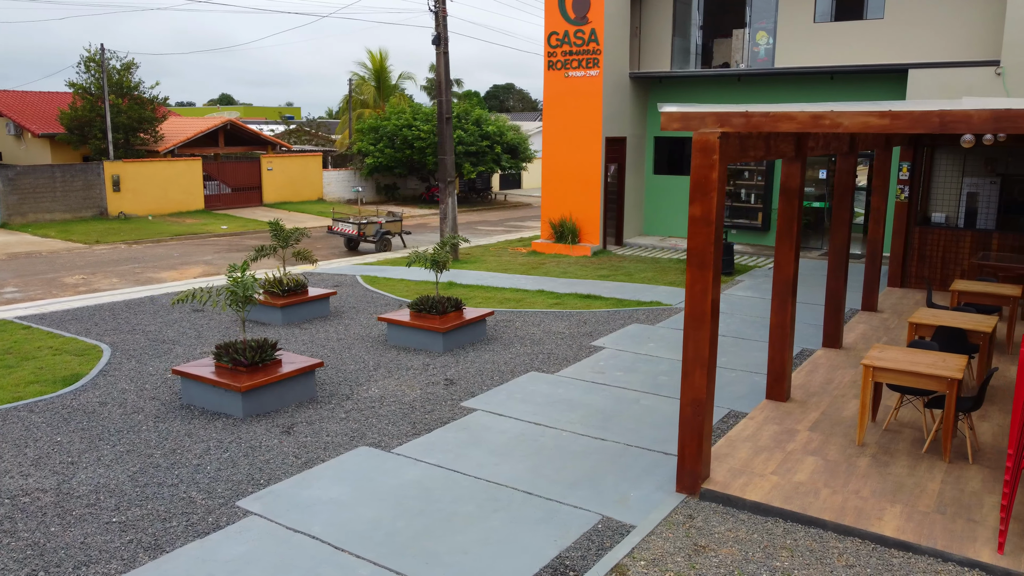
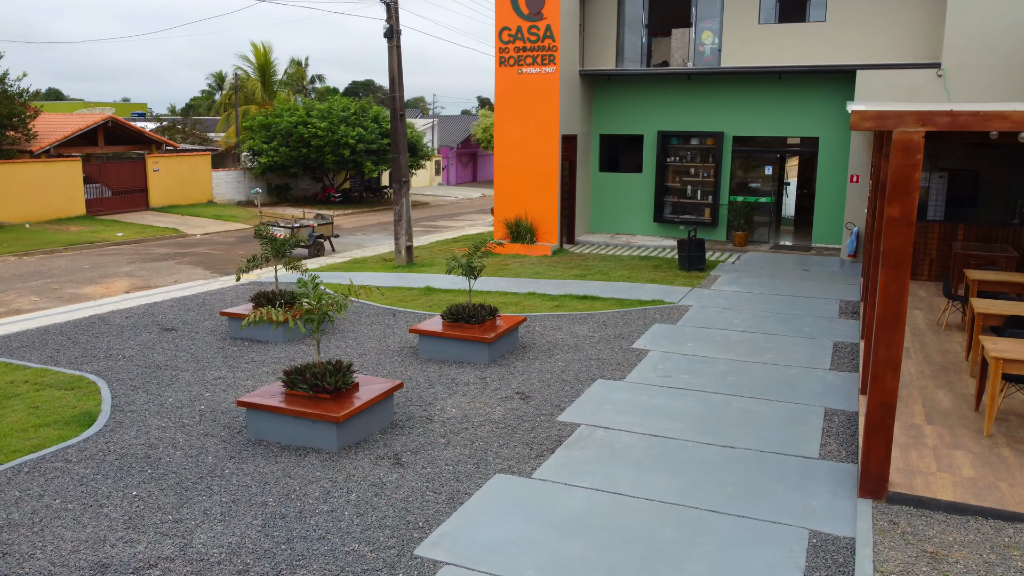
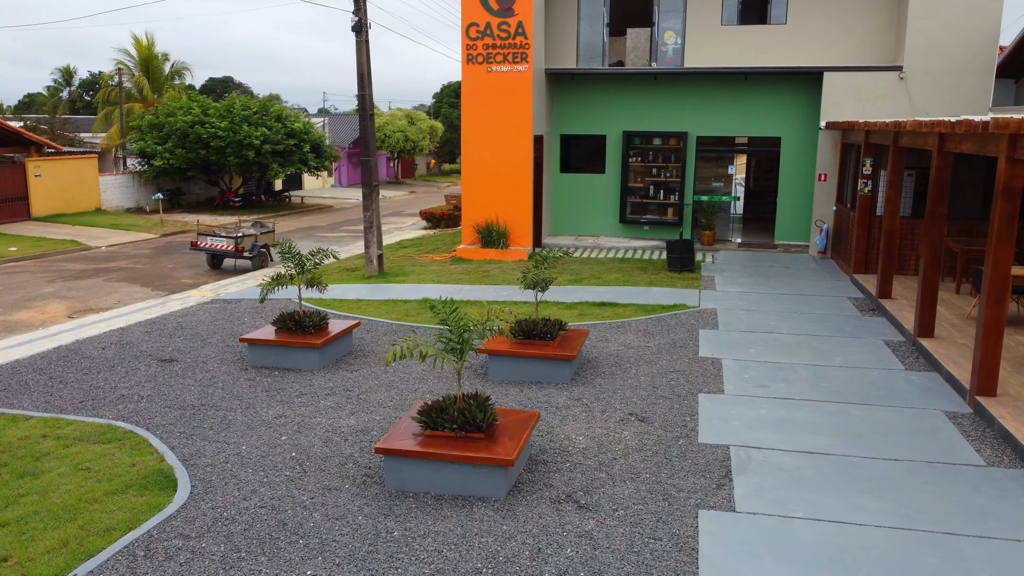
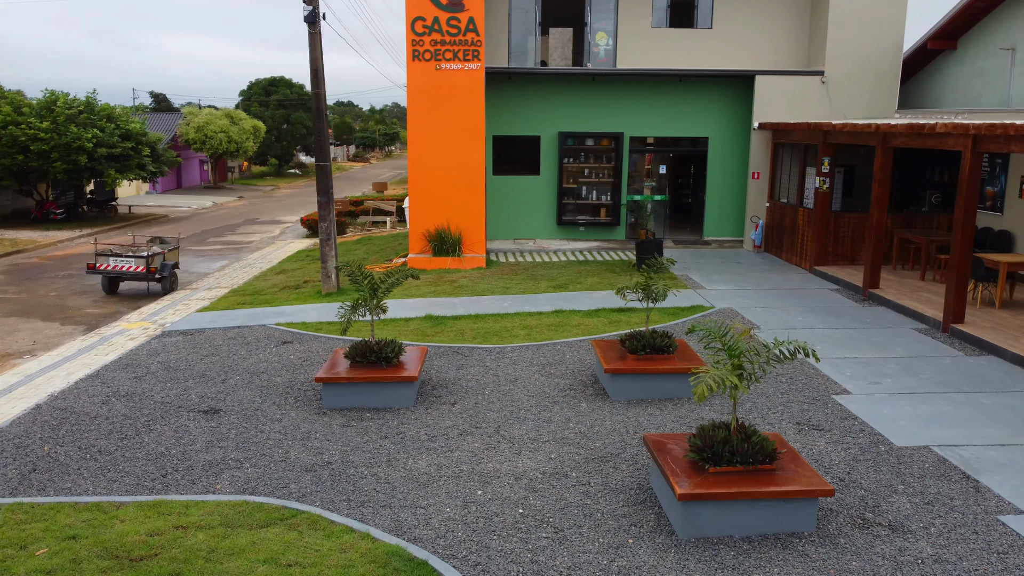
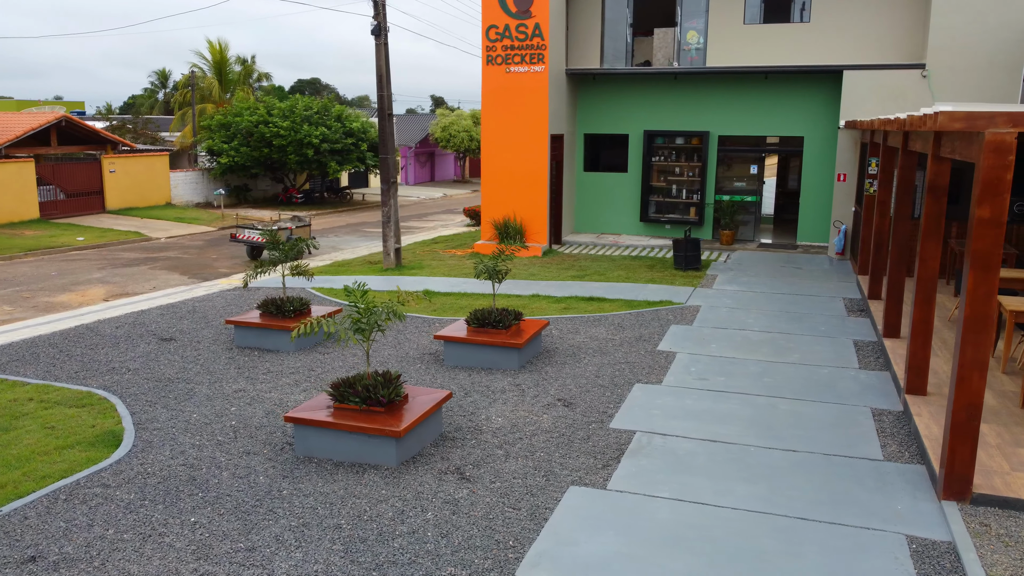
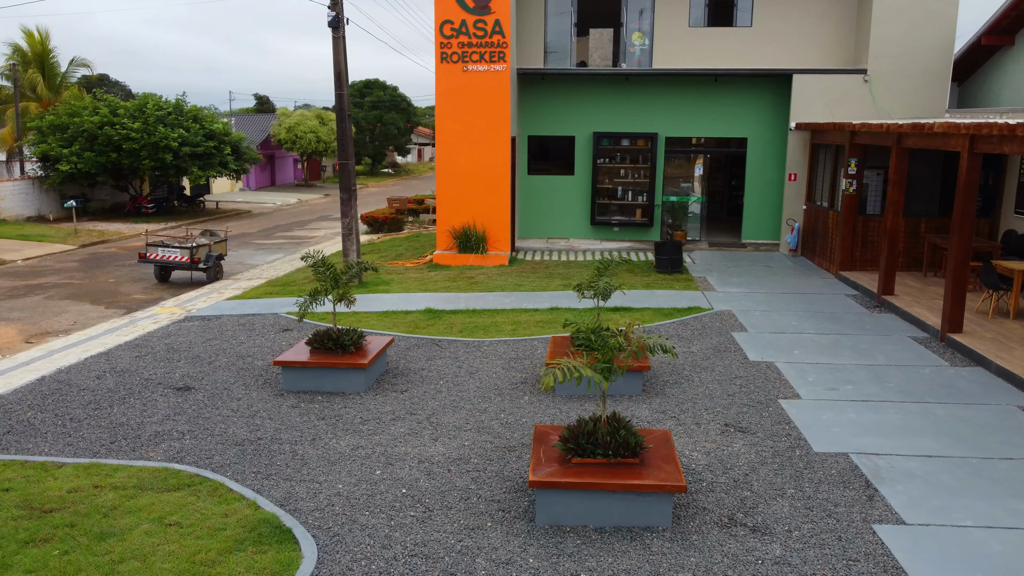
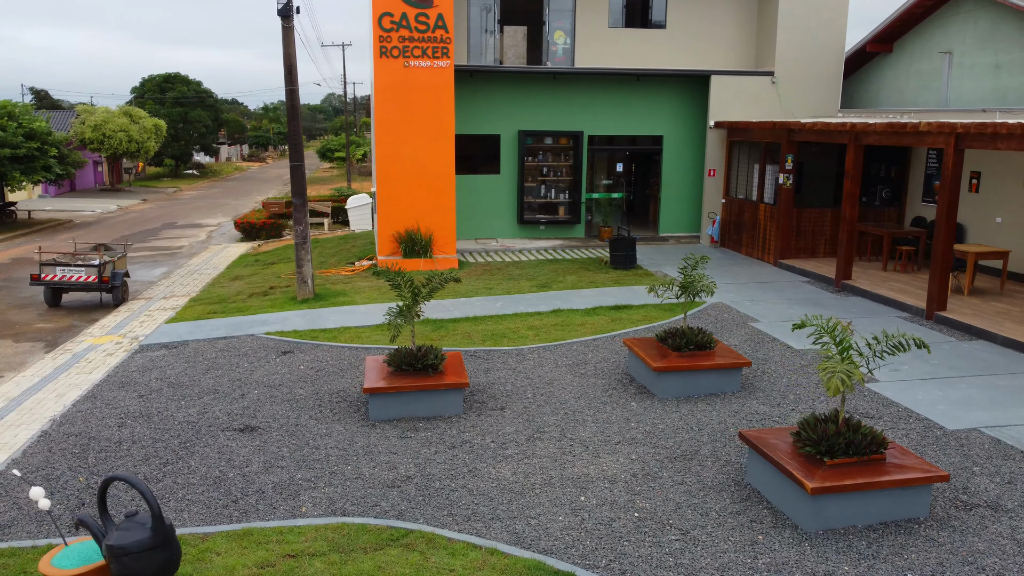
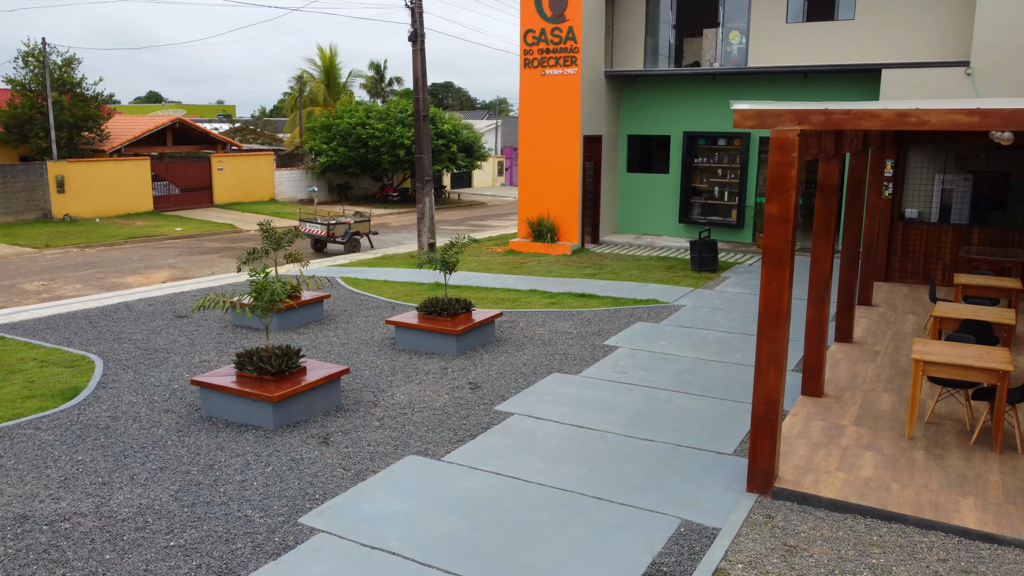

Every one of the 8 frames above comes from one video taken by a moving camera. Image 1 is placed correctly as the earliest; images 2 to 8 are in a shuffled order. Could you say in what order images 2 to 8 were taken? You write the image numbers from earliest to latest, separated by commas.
8, 2, 5, 3, 6, 4, 7
